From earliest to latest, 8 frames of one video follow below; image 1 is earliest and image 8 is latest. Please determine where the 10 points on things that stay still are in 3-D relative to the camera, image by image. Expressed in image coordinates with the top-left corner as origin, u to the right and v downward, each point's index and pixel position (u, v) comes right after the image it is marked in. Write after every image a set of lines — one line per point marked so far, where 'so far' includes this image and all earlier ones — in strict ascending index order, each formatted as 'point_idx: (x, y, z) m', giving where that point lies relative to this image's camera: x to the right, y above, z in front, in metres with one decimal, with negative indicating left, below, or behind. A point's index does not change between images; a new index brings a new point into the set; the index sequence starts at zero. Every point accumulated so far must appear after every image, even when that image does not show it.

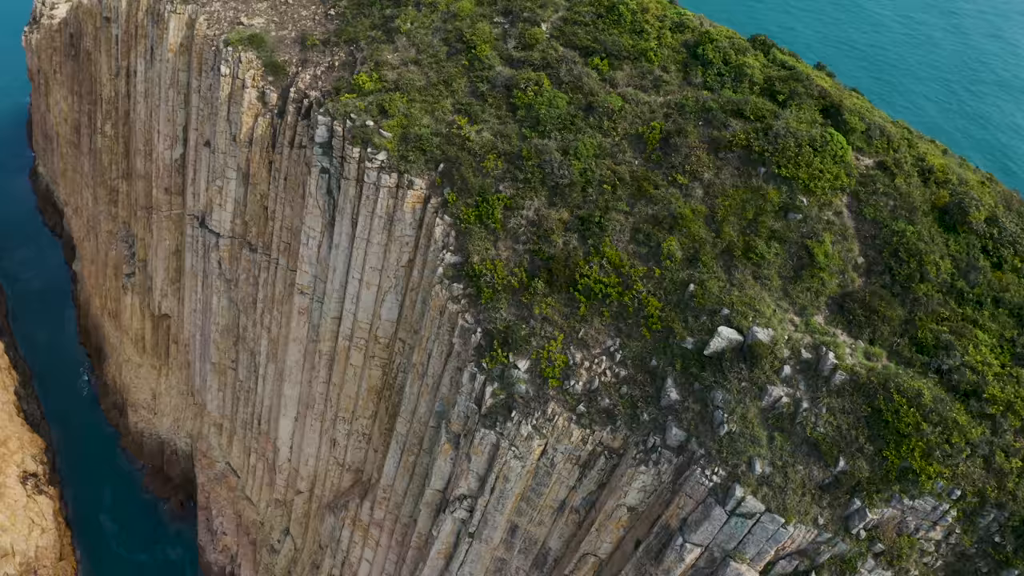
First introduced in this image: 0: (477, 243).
0: (-1.1, +1.5, +18.7) m
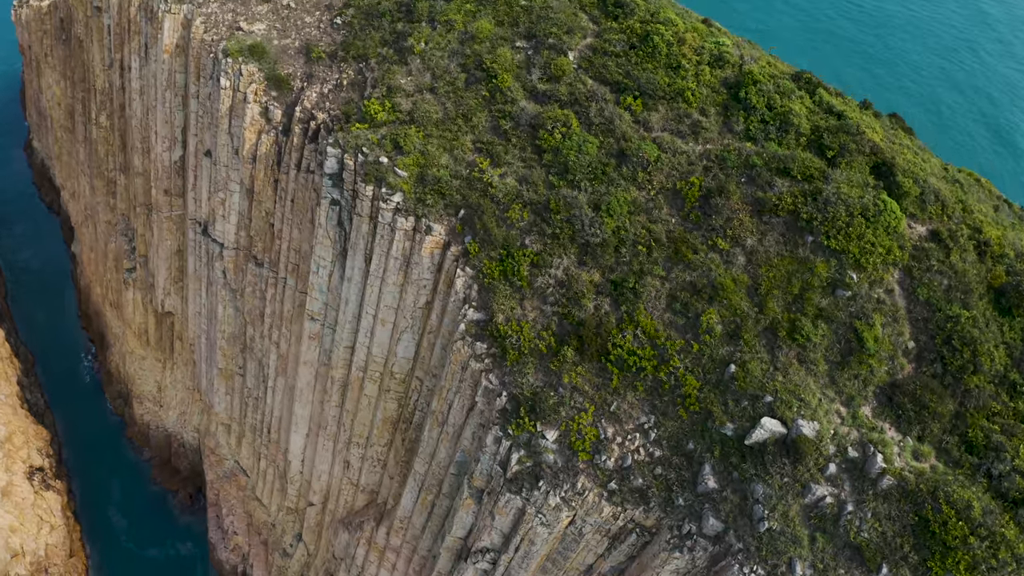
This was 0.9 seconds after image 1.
0: (-0.3, -0.3, +17.8) m
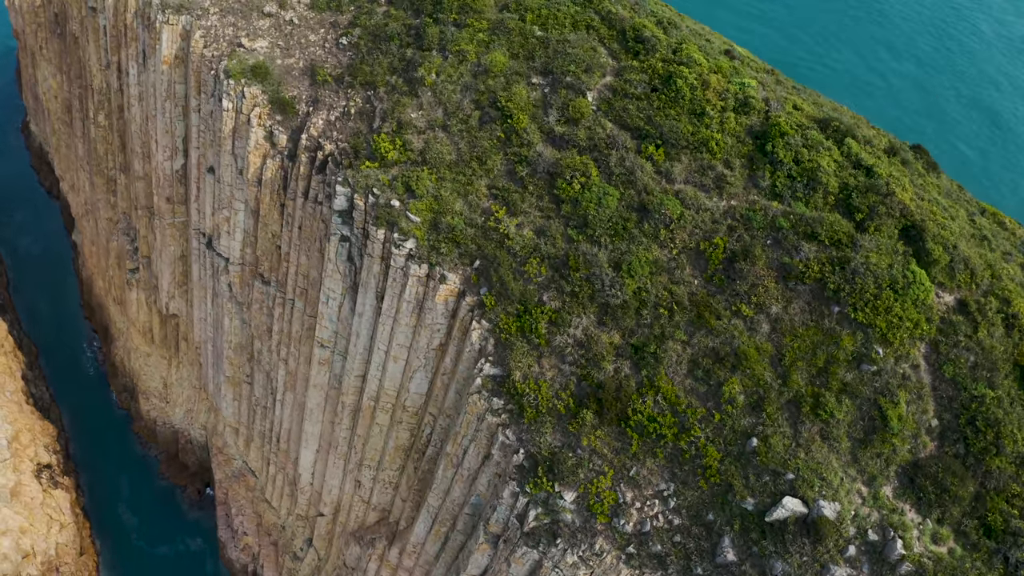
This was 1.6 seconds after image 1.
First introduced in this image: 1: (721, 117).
0: (+0.2, -2.1, +17.6) m
1: (+6.5, +5.2, +18.5) m
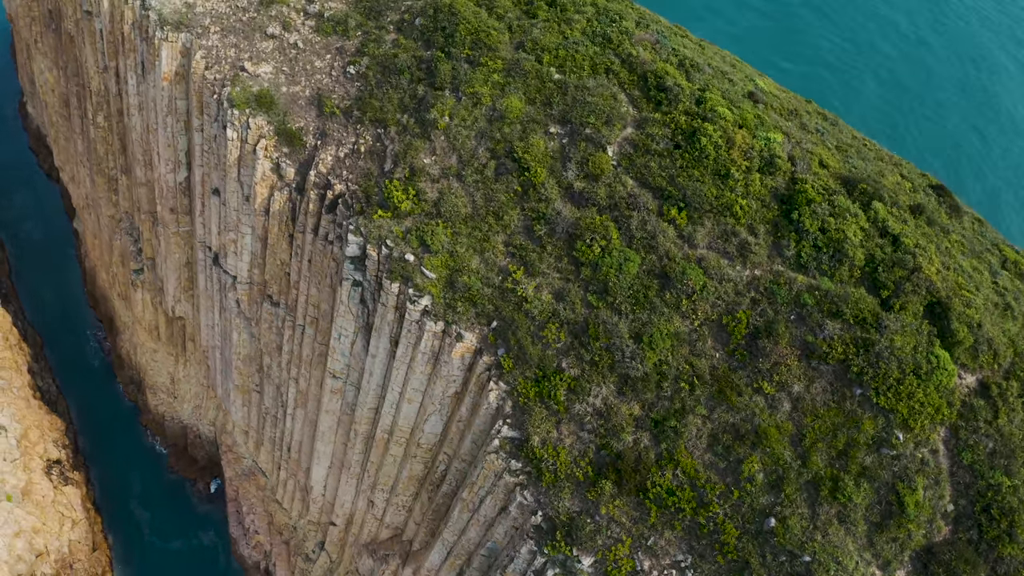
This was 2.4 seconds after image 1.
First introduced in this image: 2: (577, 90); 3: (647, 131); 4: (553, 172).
0: (+0.8, -4.1, +17.7) m
1: (+7.0, +3.3, +18.1) m
2: (+2.2, +6.6, +19.9) m
3: (+4.3, +5.0, +19.0) m
4: (+1.3, +3.7, +19.2) m
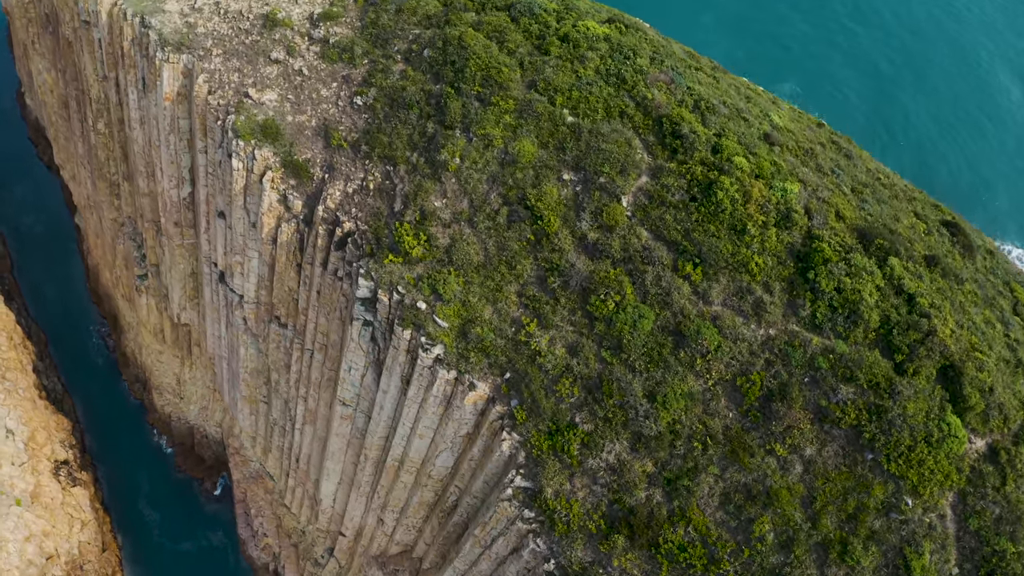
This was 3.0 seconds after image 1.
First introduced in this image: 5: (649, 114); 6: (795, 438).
0: (+1.2, -5.8, +17.9) m
1: (+7.5, +1.6, +17.9) m
2: (+2.6, +5.0, +19.6) m
3: (+4.7, +3.4, +18.7) m
4: (+1.8, +2.1, +19.1) m
5: (+4.6, +5.8, +19.8) m
6: (+7.8, -4.1, +16.5) m
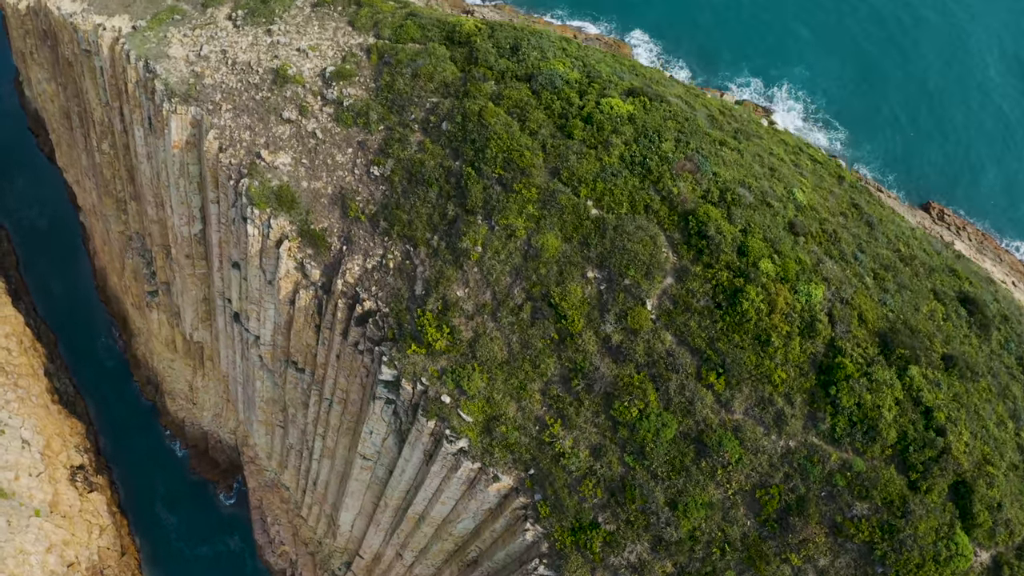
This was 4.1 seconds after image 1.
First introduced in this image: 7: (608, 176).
0: (+2.0, -9.0, +18.7) m
1: (+8.2, -1.7, +18.1) m
2: (+3.4, +1.8, +19.4) m
3: (+5.5, +0.1, +18.7) m
4: (+2.5, -1.1, +19.2) m
5: (+5.3, +2.6, +19.6) m
6: (+8.6, -7.5, +17.2) m
7: (+3.2, +3.8, +20.0) m
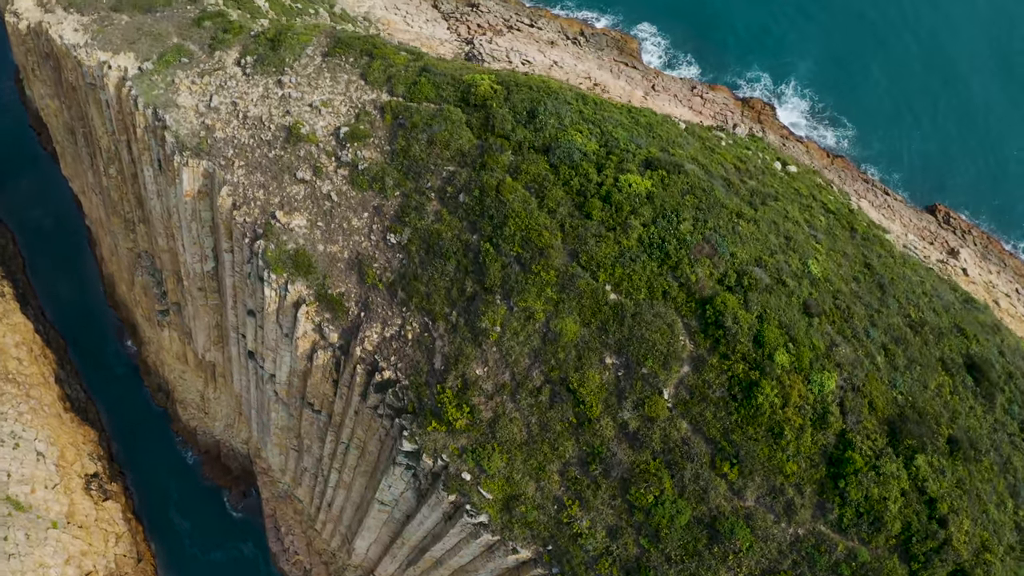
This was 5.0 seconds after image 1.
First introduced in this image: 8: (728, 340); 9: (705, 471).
0: (+2.6, -11.9, +19.8) m
1: (+8.9, -4.6, +18.7) m
2: (+4.0, -1.0, +19.7) m
3: (+6.1, -2.7, +19.2) m
4: (+3.2, -3.9, +19.7) m
5: (+6.0, -0.2, +19.9) m
6: (+9.2, -10.5, +18.1) m
7: (+3.9, +1.0, +20.2) m
8: (+7.0, -1.6, +19.4) m
9: (+6.1, -5.7, +18.9) m
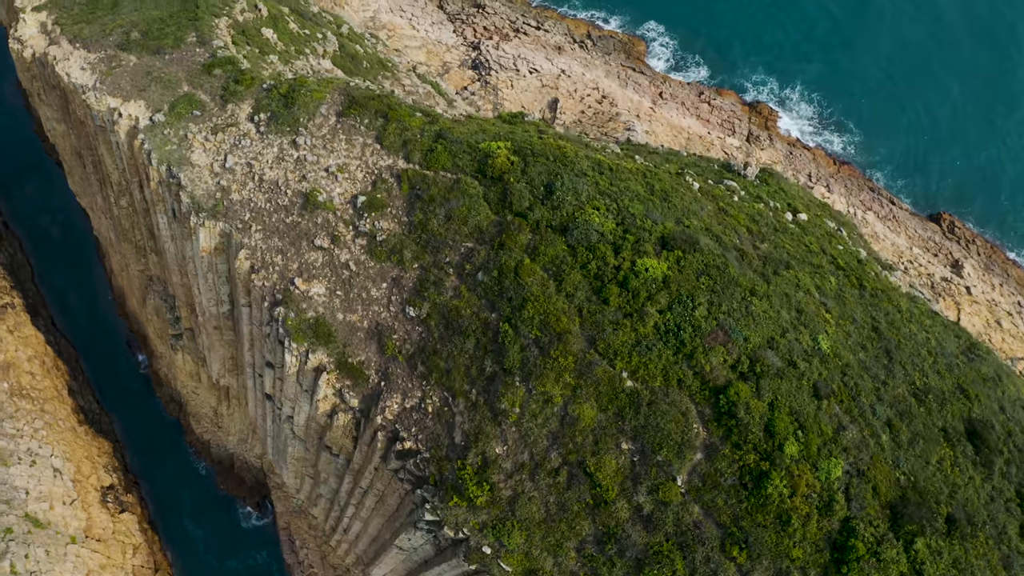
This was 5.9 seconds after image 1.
0: (+3.3, -14.8, +21.0) m
1: (+9.6, -7.7, +19.6) m
2: (+4.7, -4.0, +20.4) m
3: (+6.8, -5.8, +19.9) m
4: (+3.8, -6.9, +20.5) m
5: (+6.6, -3.2, +20.5) m
6: (+9.8, -13.6, +19.3) m
7: (+4.5, -2.0, +20.7) m
8: (+7.6, -4.6, +20.0) m
9: (+6.7, -8.8, +19.8) m
